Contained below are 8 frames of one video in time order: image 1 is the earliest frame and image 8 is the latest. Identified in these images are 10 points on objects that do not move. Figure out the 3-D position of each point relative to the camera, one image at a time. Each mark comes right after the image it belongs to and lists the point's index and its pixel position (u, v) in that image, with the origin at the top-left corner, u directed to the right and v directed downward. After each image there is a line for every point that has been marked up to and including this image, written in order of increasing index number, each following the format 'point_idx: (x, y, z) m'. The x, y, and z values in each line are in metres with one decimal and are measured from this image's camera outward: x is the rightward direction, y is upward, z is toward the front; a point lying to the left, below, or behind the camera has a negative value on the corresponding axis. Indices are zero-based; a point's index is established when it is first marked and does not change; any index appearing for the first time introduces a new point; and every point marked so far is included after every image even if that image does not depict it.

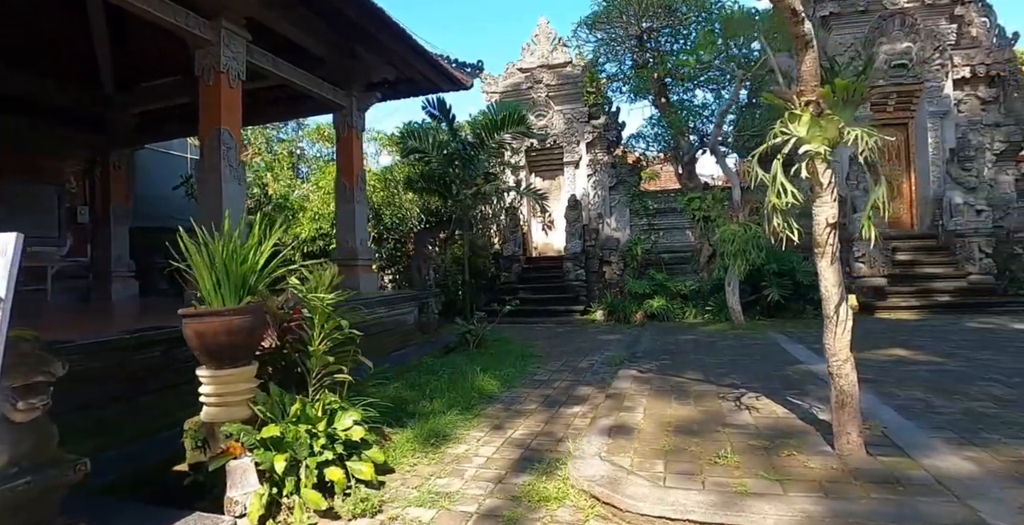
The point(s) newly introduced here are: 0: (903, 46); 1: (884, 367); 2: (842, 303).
0: (+6.2, +3.4, +9.0) m
1: (+3.4, -0.9, +5.2) m
2: (+1.9, -0.2, +3.2) m
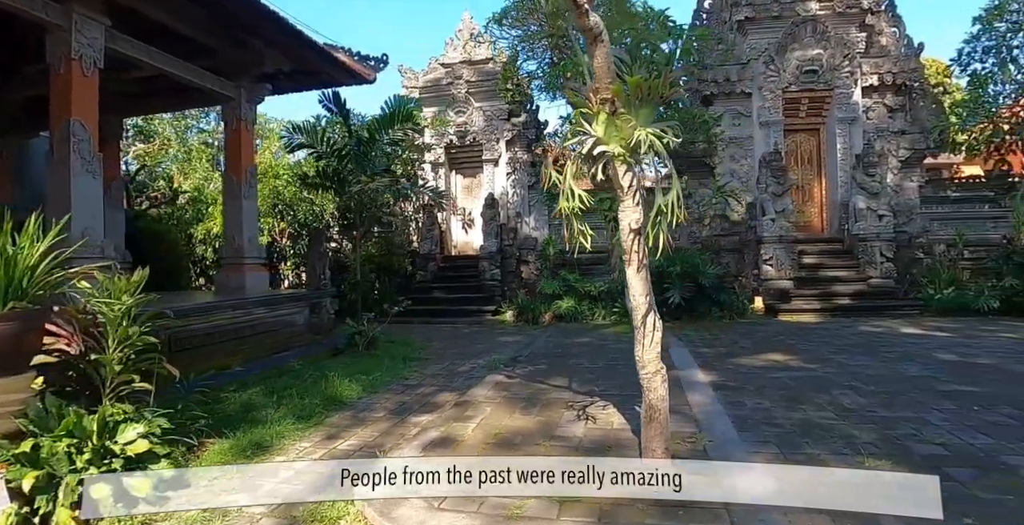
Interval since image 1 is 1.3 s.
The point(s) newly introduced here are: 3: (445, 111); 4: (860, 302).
0: (+4.8, +3.3, +9.0) m
1: (+2.2, -1.0, +5.2) m
2: (+0.7, -0.3, +3.1) m
3: (-1.3, +2.8, +10.7) m
4: (+4.9, -0.6, +8.0) m
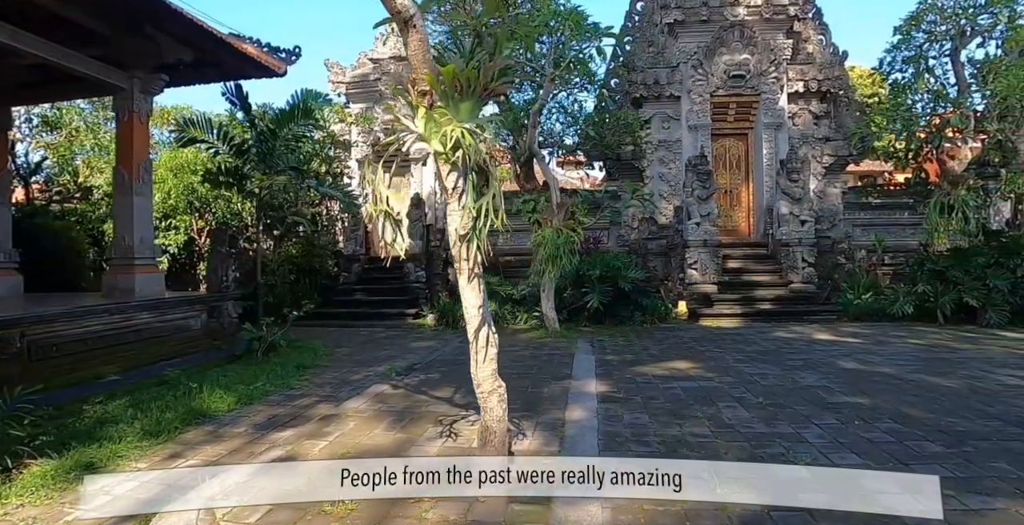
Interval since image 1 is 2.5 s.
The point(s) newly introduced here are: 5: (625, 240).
0: (+3.6, +3.2, +9.0) m
1: (+1.2, -1.1, +5.0) m
2: (-0.1, -0.3, +2.9) m
3: (-2.5, +2.8, +10.3) m
4: (+3.8, -0.6, +8.0) m
5: (+1.8, +0.3, +9.0) m
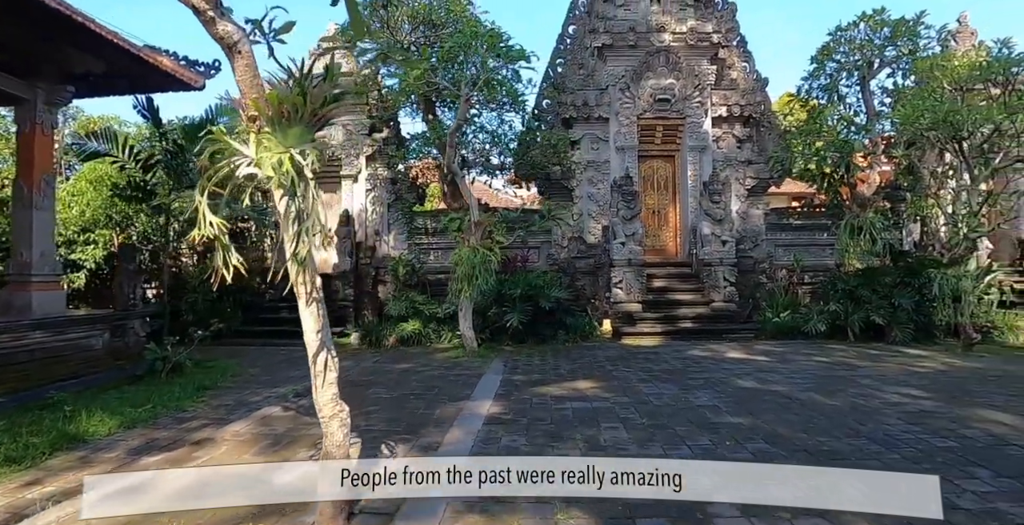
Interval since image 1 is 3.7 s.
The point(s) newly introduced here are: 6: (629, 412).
0: (+2.5, +2.9, +9.3) m
1: (+0.3, -1.2, +5.1) m
2: (-0.9, -0.4, +2.8) m
3: (-3.7, +2.5, +10.3) m
4: (+2.7, -0.9, +8.2) m
5: (+0.7, +0.1, +9.1) m
6: (+1.0, -1.2, +4.7) m
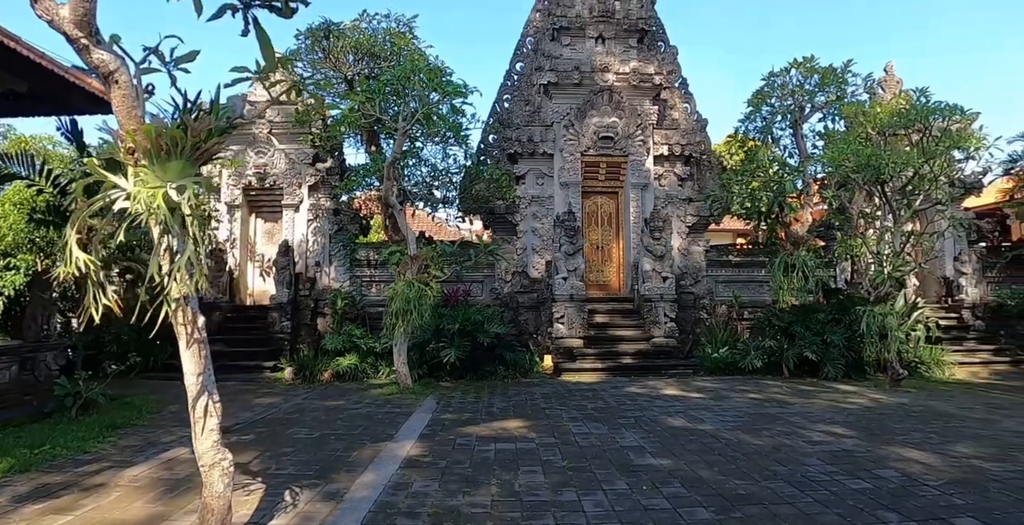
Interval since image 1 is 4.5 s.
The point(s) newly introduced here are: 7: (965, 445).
0: (+1.6, +2.4, +9.5) m
1: (-0.4, -1.6, +4.9) m
2: (-1.4, -0.6, +2.7) m
3: (-4.7, +2.0, +10.0) m
4: (+1.8, -1.4, +8.2) m
5: (-0.2, -0.5, +9.1) m
6: (+0.3, -1.6, +4.6) m
7: (+4.3, -1.7, +5.3) m
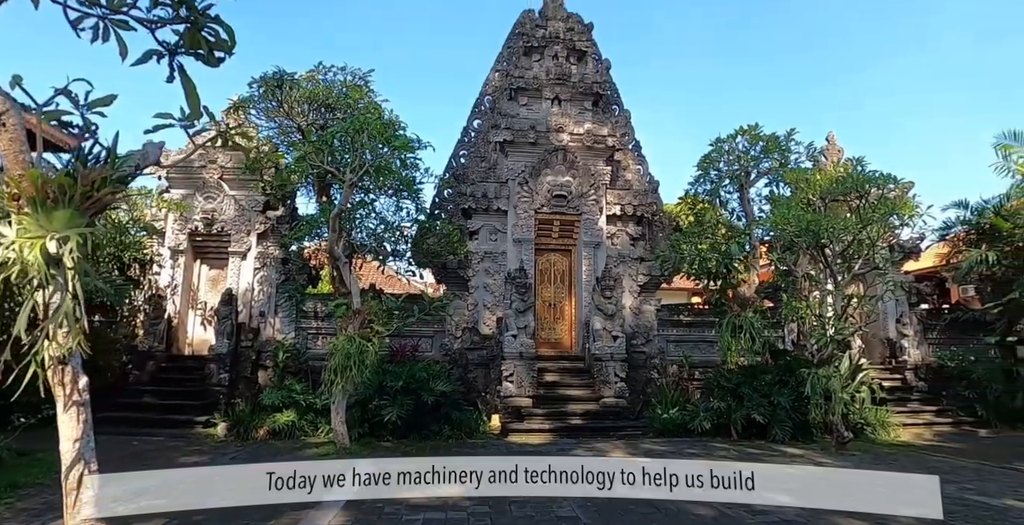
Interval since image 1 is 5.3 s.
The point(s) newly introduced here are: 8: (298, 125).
0: (+0.8, +1.4, +9.7) m
1: (-1.0, -2.1, +4.7) m
2: (-1.9, -0.9, +2.4) m
3: (-5.5, +1.2, +9.8) m
4: (+1.1, -2.3, +8.0) m
5: (-1.0, -1.3, +8.9) m
6: (-0.2, -2.0, +4.4) m
7: (+3.7, -2.4, +5.3) m
8: (-3.3, +2.1, +8.7) m
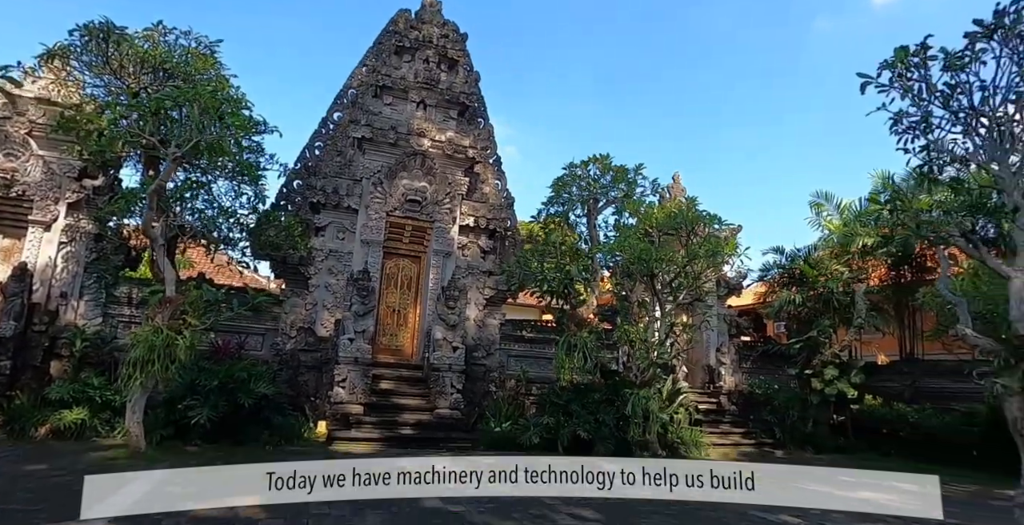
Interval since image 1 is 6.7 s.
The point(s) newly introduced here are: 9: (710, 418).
0: (-1.5, +1.3, +9.5) m
1: (-2.5, -2.0, +4.2) m
2: (-2.8, -0.7, +1.9) m
3: (-7.7, +1.7, +8.4) m
4: (-1.3, -2.4, +7.9) m
5: (-3.4, -1.2, +8.3) m
6: (-1.7, -2.0, +4.1) m
7: (+1.8, -2.7, +5.8) m
8: (-5.2, +2.4, +7.7) m
9: (+3.7, -2.9, +10.8) m
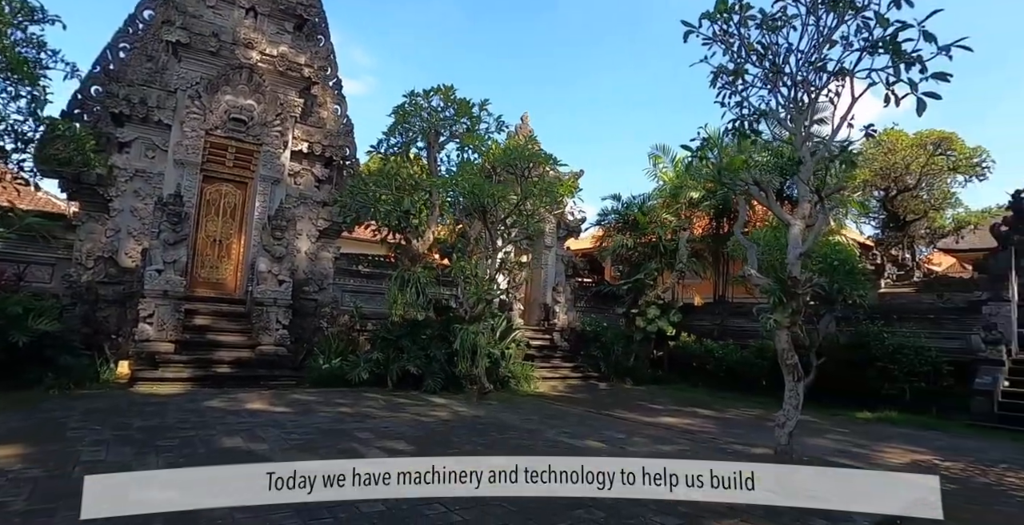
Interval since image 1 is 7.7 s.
0: (-3.9, +2.4, +8.6) m
1: (-3.9, -1.3, +3.5) m
2: (-3.6, -0.3, +1.1) m
3: (-9.6, +2.8, +6.1) m
4: (-3.5, -1.4, +7.4) m
5: (-5.6, -0.2, +7.2) m
6: (-3.1, -1.4, +3.6) m
7: (0.0, -2.0, +6.1) m
8: (-7.0, +3.4, +5.9) m
9: (+0.7, -1.9, +11.3) m
